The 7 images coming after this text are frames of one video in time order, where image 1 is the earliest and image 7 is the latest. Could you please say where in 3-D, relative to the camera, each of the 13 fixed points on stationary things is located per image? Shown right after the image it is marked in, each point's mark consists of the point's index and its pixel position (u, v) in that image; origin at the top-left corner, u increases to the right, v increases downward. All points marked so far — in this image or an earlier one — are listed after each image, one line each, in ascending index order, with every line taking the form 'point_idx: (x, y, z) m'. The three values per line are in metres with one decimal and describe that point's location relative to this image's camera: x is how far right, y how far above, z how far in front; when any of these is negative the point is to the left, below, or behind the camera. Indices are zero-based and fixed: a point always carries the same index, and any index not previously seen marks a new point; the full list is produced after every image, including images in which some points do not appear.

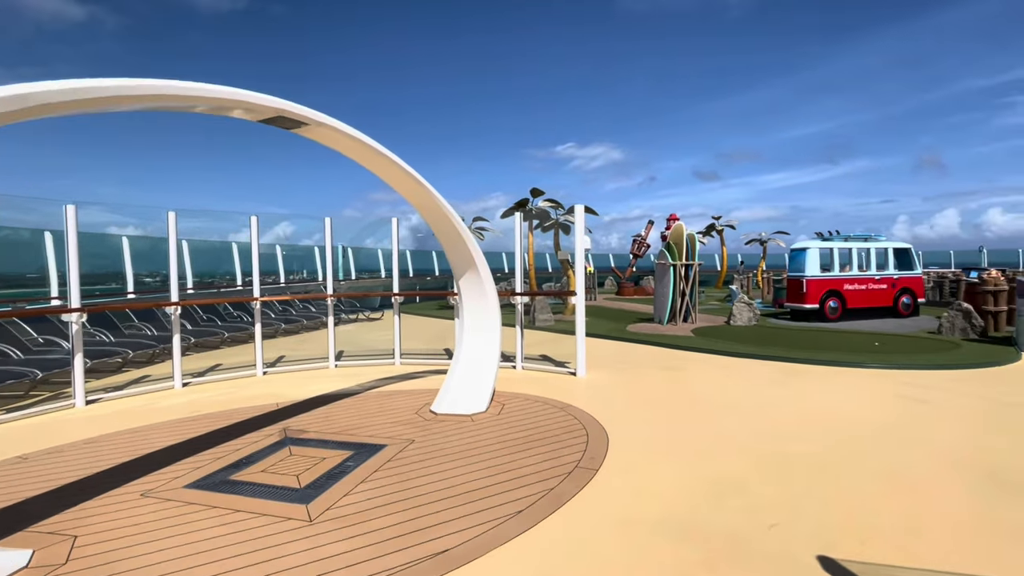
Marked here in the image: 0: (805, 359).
0: (+5.3, -1.3, +8.6) m
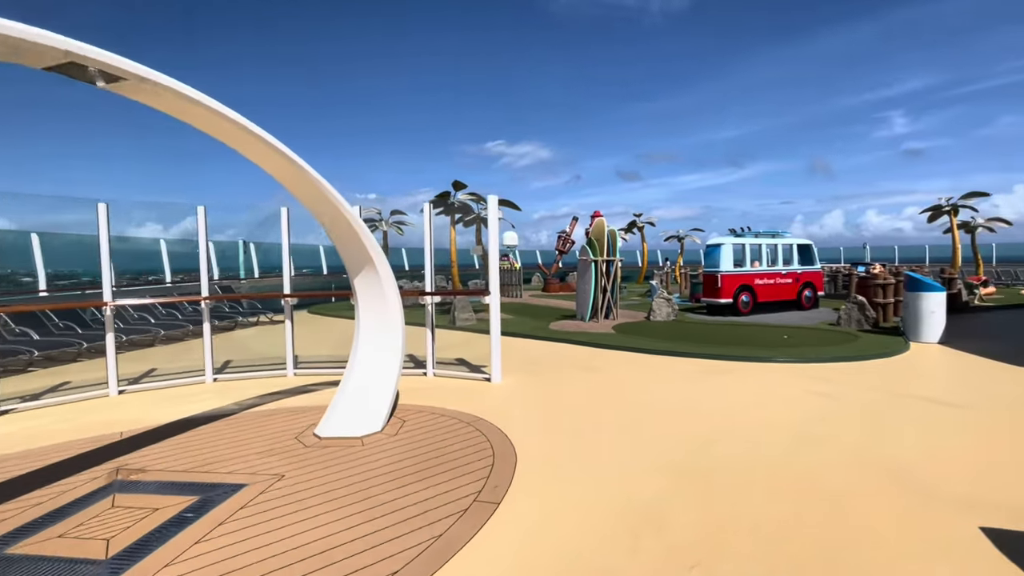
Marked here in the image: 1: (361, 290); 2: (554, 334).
0: (+3.8, -1.2, +8.6) m
1: (-1.9, 0.0, +5.8) m
2: (+1.0, -1.1, +11.3) m
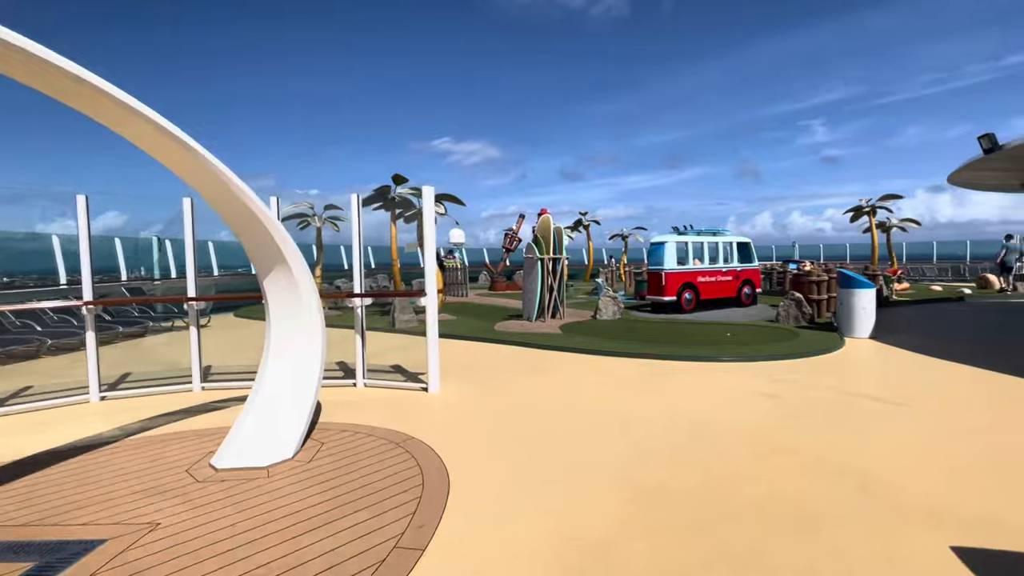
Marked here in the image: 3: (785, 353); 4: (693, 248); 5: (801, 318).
0: (+2.8, -1.2, +8.4) m
1: (-2.5, -0.1, +5.0) m
2: (-0.3, -1.1, +10.8) m
3: (+4.8, -1.1, +8.3) m
4: (+5.5, +1.2, +14.3) m
5: (+6.7, -0.7, +11.0) m
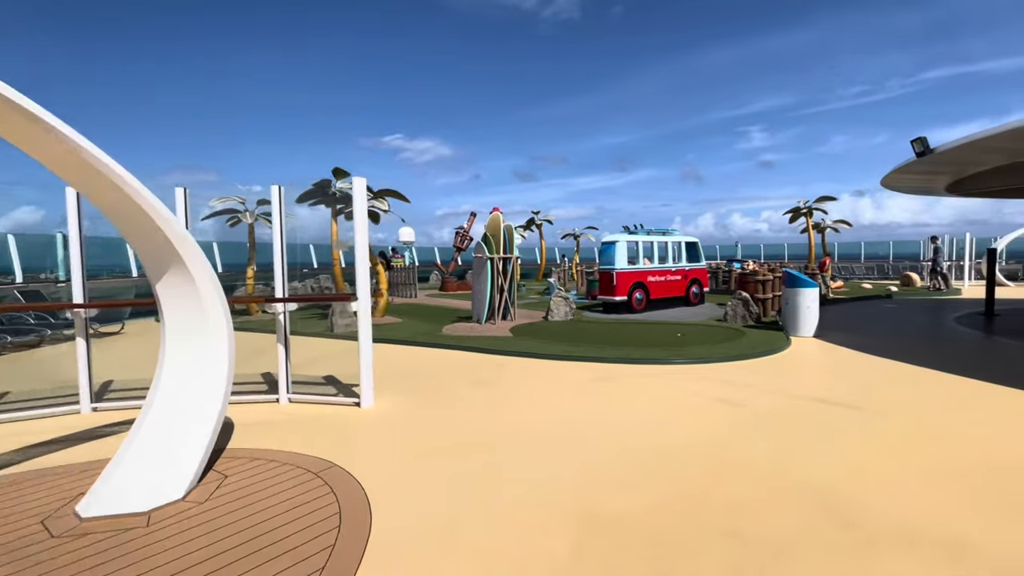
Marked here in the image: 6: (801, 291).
0: (+1.8, -1.2, +8.1) m
1: (-3.1, -0.1, +4.2) m
2: (-1.4, -1.1, +10.2) m
3: (+3.9, -1.1, +8.2) m
4: (+4.0, +1.2, +14.2) m
5: (+5.5, -0.7, +11.1) m
6: (+6.0, -0.1, +9.8) m
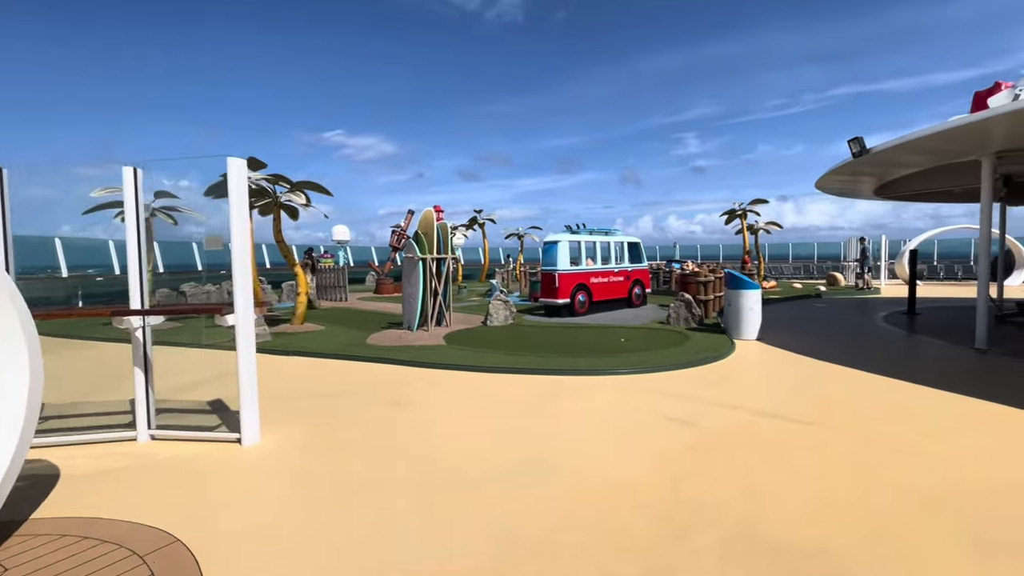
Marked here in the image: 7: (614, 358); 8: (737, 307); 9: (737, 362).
0: (+0.8, -1.3, +7.4) m
1: (-3.7, -0.2, +3.0) m
2: (-2.7, -1.2, +9.1) m
3: (+2.8, -1.2, +7.8) m
4: (+2.2, +1.2, +13.7) m
5: (+4.1, -0.7, +10.7) m
6: (+4.7, -0.1, +9.5) m
7: (+1.7, -1.2, +7.9) m
8: (+4.6, -0.4, +9.6) m
9: (+3.7, -1.2, +7.8) m
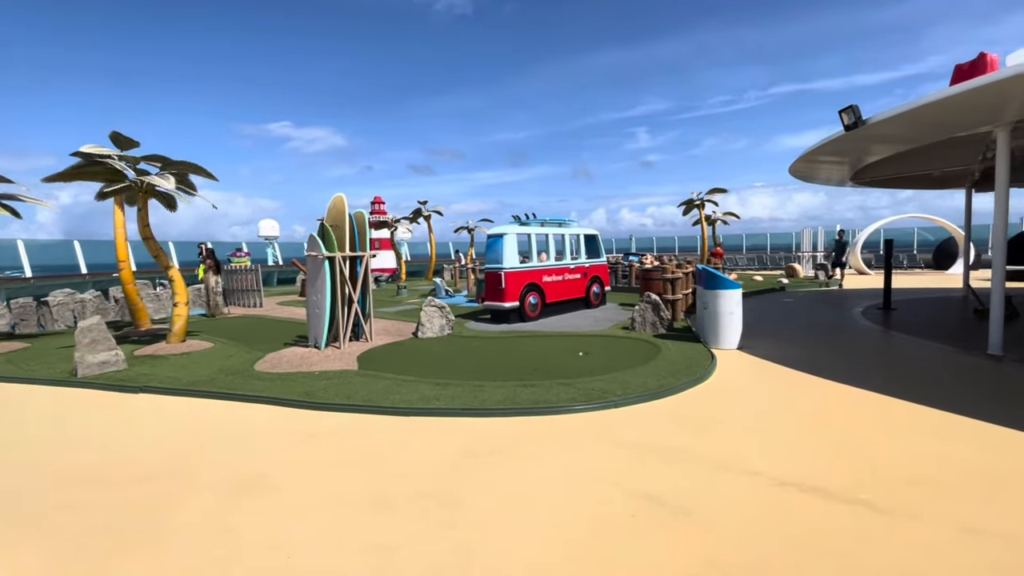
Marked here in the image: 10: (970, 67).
0: (-0.1, -1.3, +5.5) m
1: (-4.2, -0.4, +0.7) m
2: (-3.8, -1.3, +6.9) m
3: (+1.8, -1.2, +6.1) m
4: (+0.6, +1.2, +11.9) m
5: (+2.8, -0.7, +9.2) m
6: (+3.5, -0.1, +8.0) m
7: (+0.7, -1.2, +6.1) m
8: (+3.4, -0.4, +8.1) m
9: (+2.8, -1.2, +6.2) m
10: (+9.7, +4.7, +10.0) m
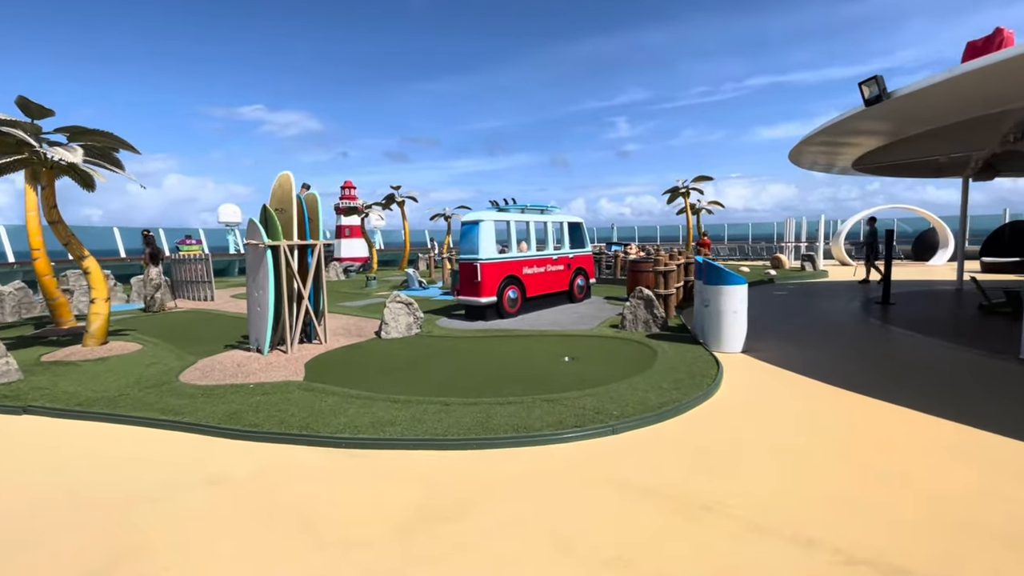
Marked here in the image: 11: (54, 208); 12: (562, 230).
0: (-0.4, -1.3, +4.5) m
1: (-4.3, -0.5, -0.5) m
2: (-4.1, -1.3, +5.7) m
3: (+1.6, -1.2, +5.1) m
4: (+0.1, +1.3, +10.8) m
5: (+2.4, -0.6, +8.2) m
6: (+3.2, 0.0, +7.1) m
7: (+0.5, -1.2, +5.1) m
8: (+3.1, -0.3, +7.1) m
9: (+2.5, -1.2, +5.3) m
10: (+9.2, +4.8, +9.2) m
11: (-7.2, +1.3, +7.5) m
12: (+1.2, +1.5, +11.8) m
